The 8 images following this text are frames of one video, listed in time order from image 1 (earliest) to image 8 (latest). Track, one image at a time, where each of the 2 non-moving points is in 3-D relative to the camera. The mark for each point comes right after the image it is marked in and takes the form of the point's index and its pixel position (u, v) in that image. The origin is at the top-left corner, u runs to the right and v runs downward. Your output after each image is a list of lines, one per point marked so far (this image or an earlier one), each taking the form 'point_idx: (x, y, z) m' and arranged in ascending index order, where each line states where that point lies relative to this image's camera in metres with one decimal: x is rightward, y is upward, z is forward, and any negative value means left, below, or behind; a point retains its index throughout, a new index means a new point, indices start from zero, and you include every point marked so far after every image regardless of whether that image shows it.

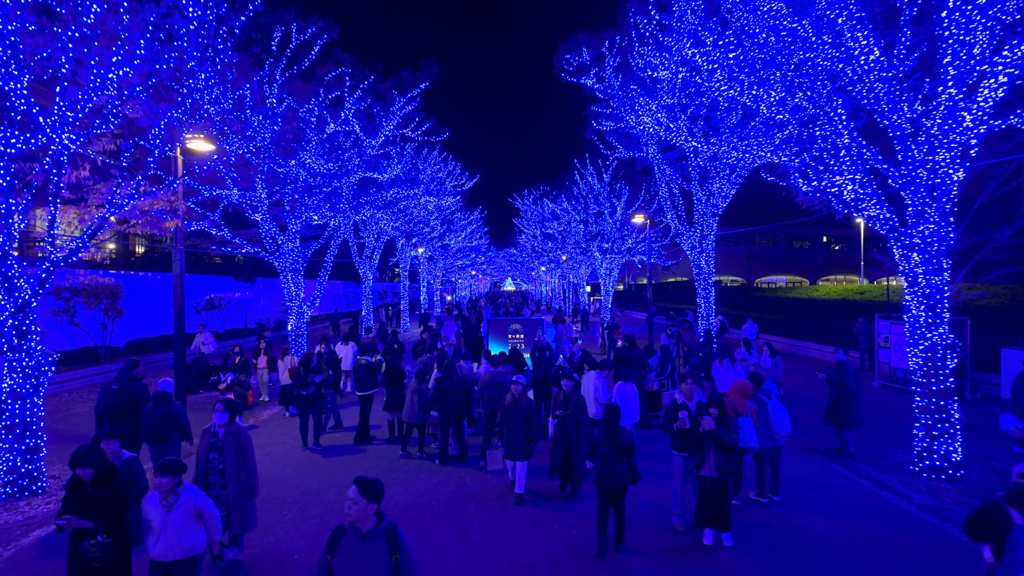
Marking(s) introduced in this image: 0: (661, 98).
0: (+3.2, +4.2, +13.8) m
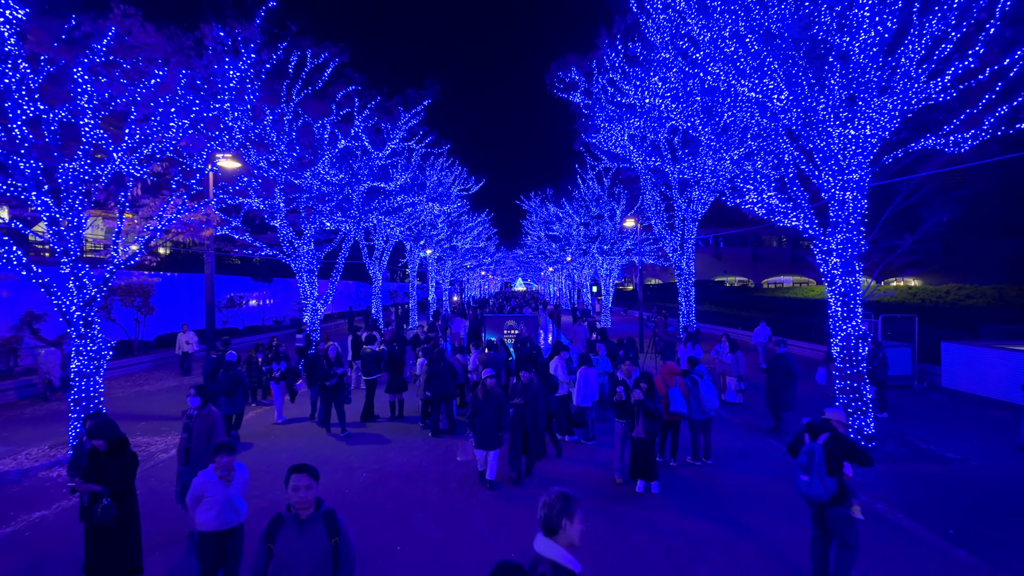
0: (+3.0, +4.2, +15.3) m
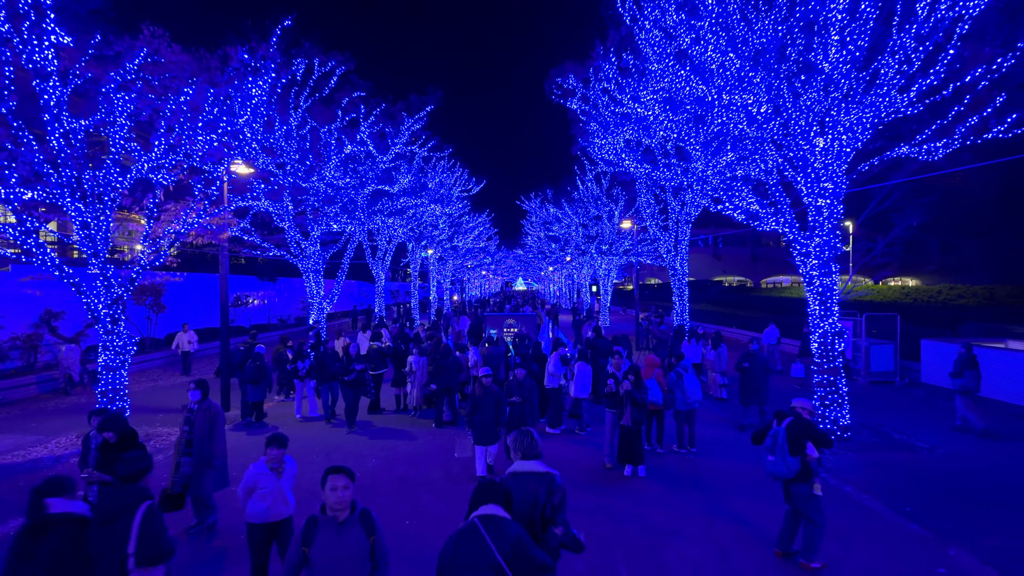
0: (+3.0, +4.2, +15.9) m
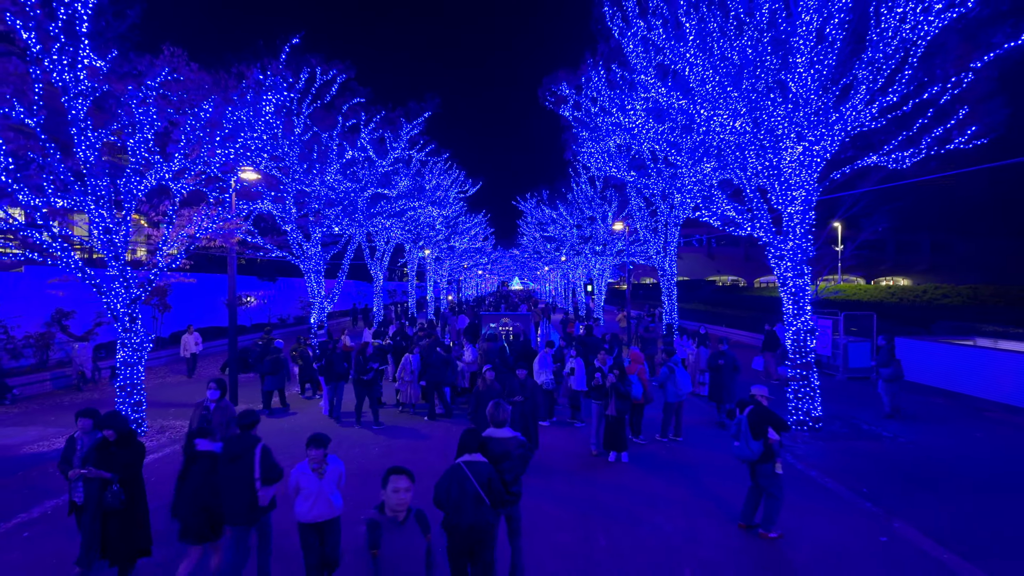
0: (+2.8, +4.2, +16.6) m
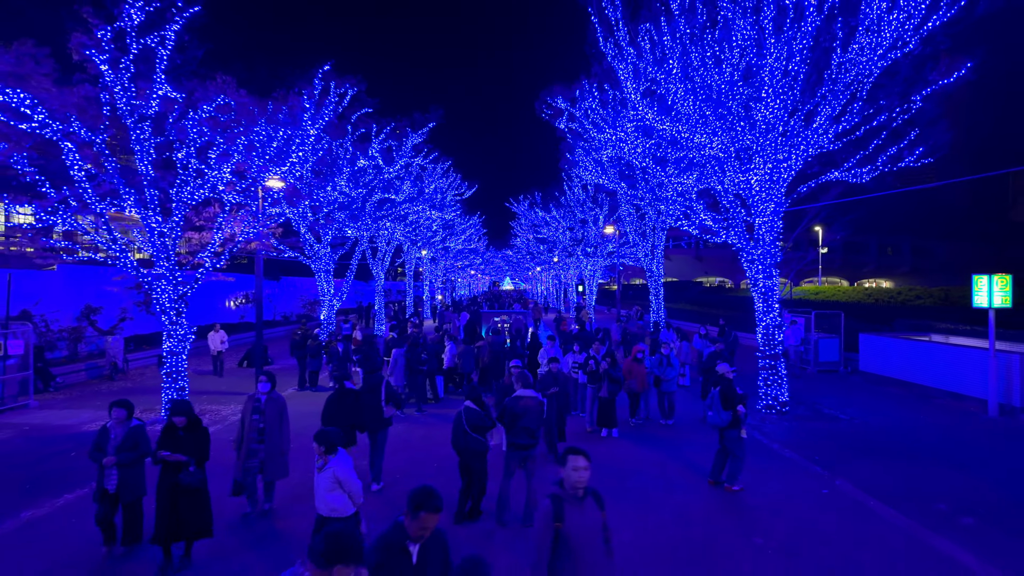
0: (+2.9, +4.2, +18.1) m
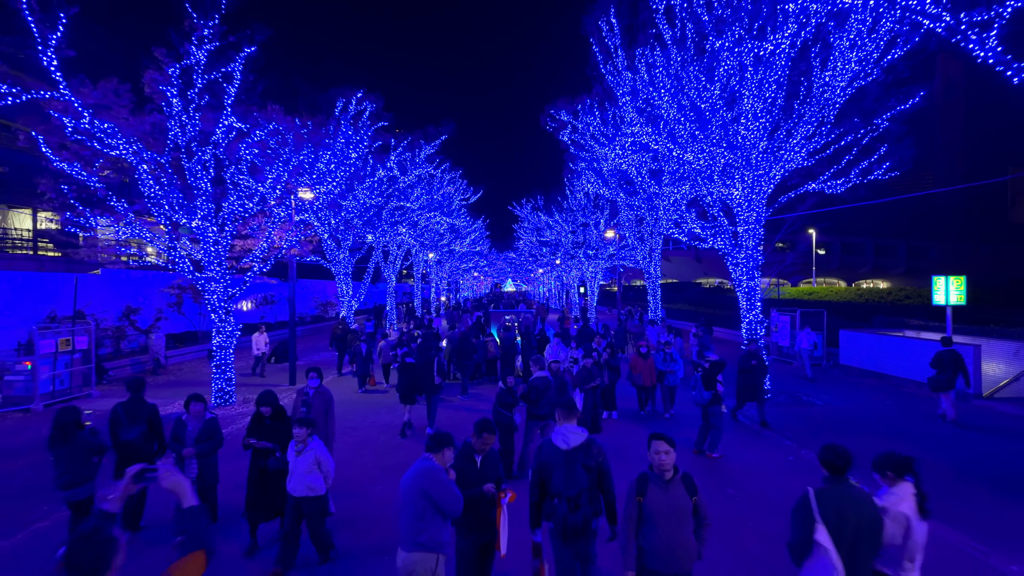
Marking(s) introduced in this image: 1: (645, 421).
0: (+3.1, +4.2, +19.6) m
1: (+2.6, -2.6, +11.8) m
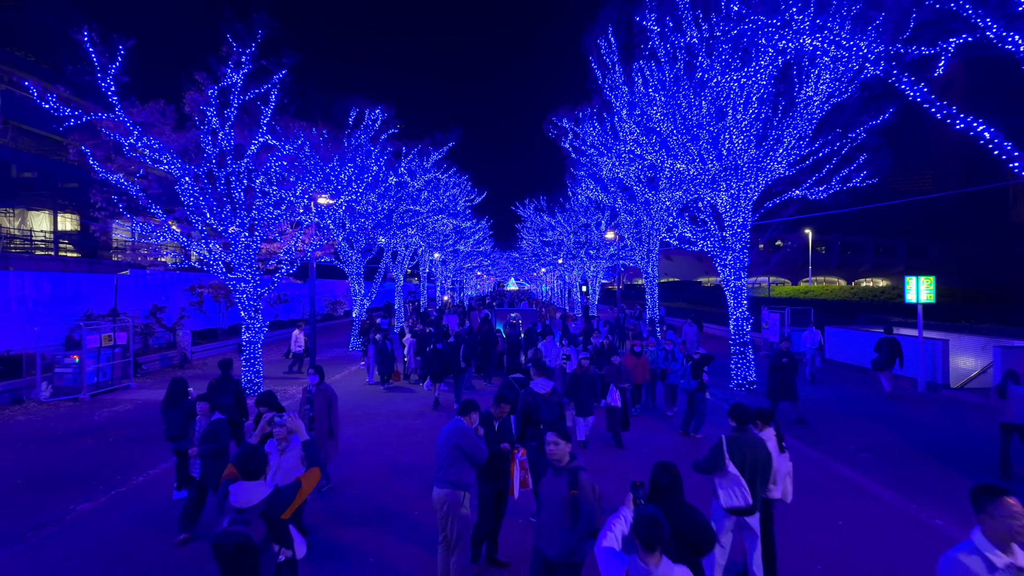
0: (+3.3, +4.2, +20.7) m
1: (+2.8, -2.6, +13.0) m
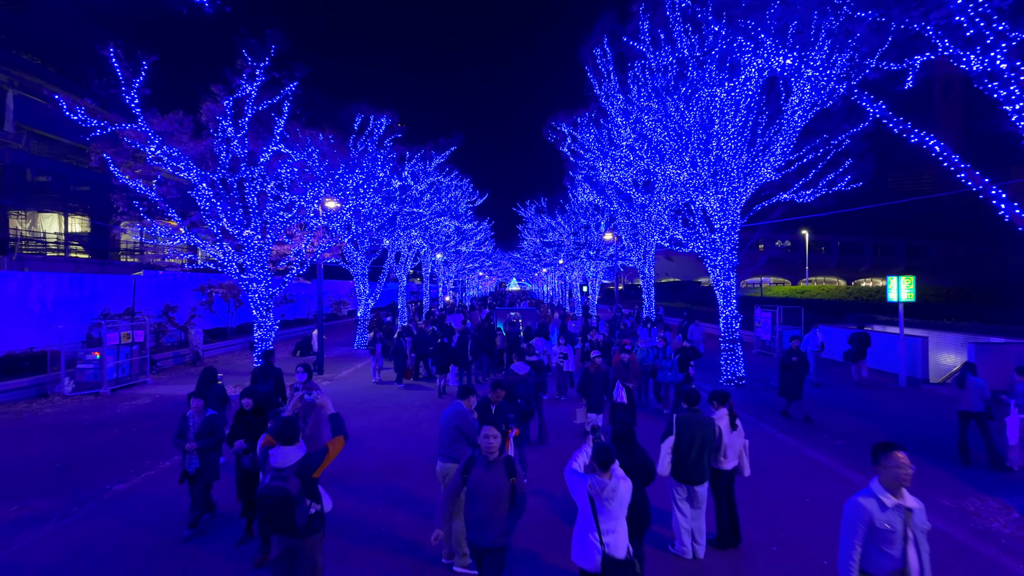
0: (+3.3, +4.2, +21.4) m
1: (+2.7, -2.6, +13.7) m
